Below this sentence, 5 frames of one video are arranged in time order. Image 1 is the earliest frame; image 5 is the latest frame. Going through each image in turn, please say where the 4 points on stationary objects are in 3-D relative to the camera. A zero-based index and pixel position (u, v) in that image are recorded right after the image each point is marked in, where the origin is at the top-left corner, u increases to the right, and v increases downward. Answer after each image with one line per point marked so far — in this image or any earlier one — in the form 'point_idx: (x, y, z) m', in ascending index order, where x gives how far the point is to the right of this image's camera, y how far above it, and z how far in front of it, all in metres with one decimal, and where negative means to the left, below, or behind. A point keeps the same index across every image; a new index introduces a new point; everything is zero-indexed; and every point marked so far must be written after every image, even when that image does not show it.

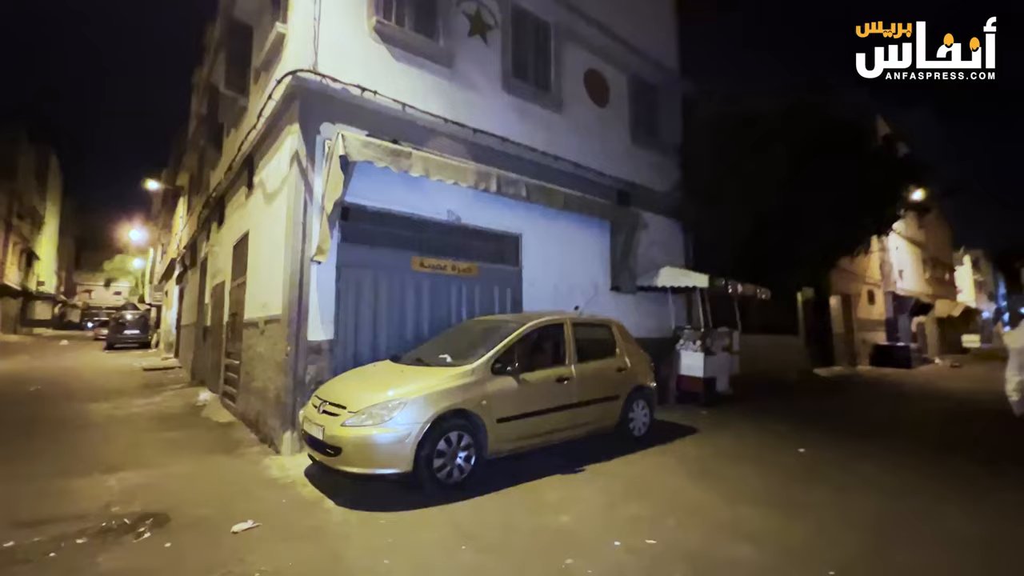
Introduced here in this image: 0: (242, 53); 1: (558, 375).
0: (-5.0, +4.4, +9.5) m
1: (+0.5, -1.0, +5.8) m
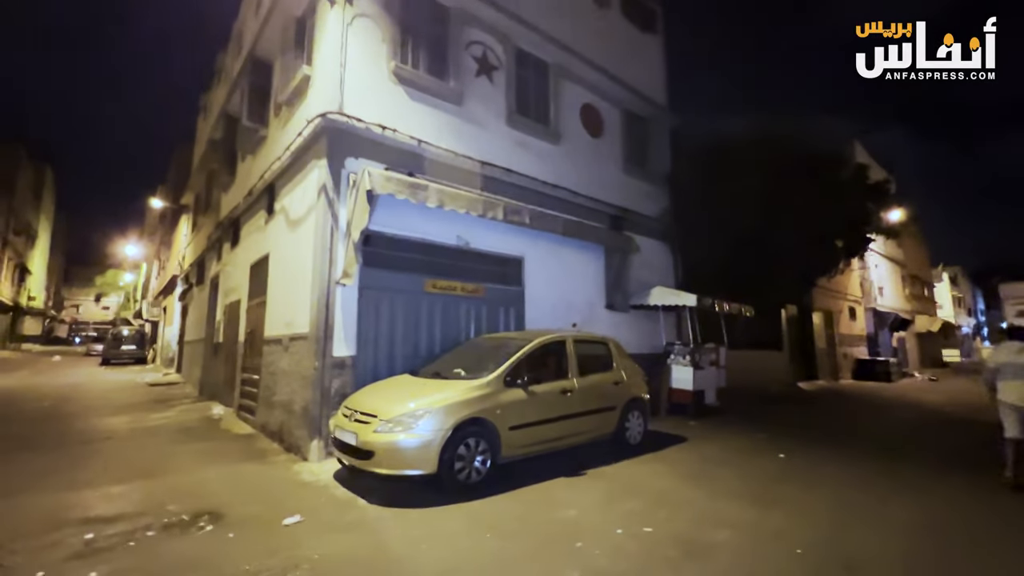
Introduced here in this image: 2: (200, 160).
0: (-5.0, +4.0, +10.2) m
1: (+0.6, -1.3, +6.4) m
2: (-11.0, +4.5, +17.8) m
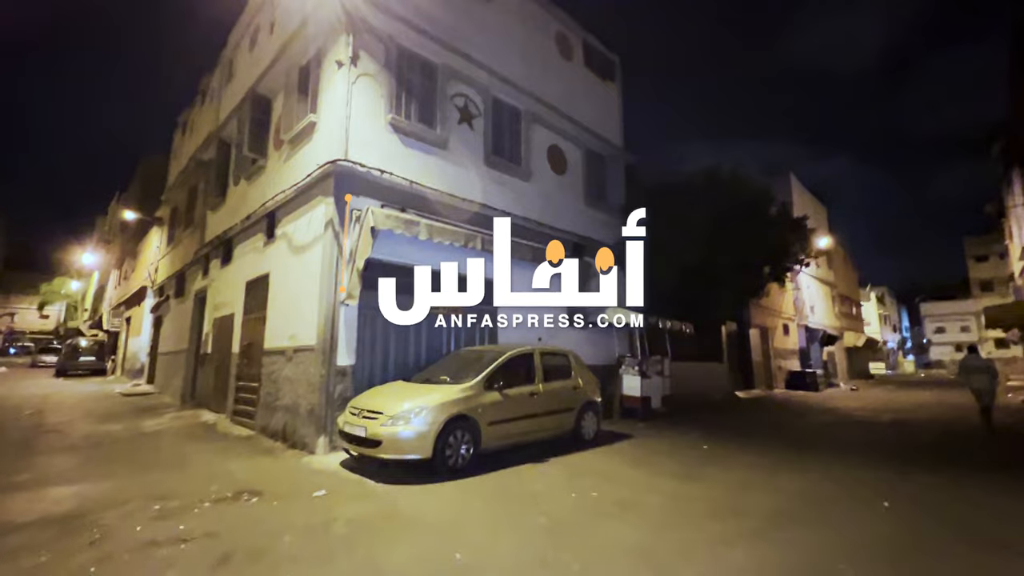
0: (-5.5, +3.7, +11.3) m
1: (+0.3, -1.6, +7.8) m
2: (-12.1, +4.1, +18.5) m
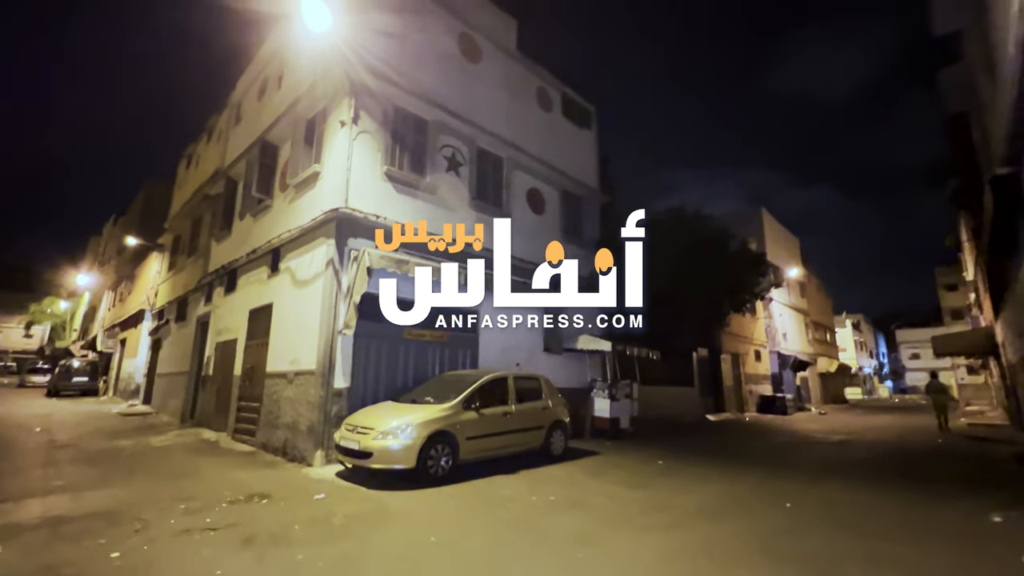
0: (-6.0, +3.0, +12.5) m
1: (-0.1, -2.2, +8.9) m
2: (-12.7, +3.2, +19.6) m
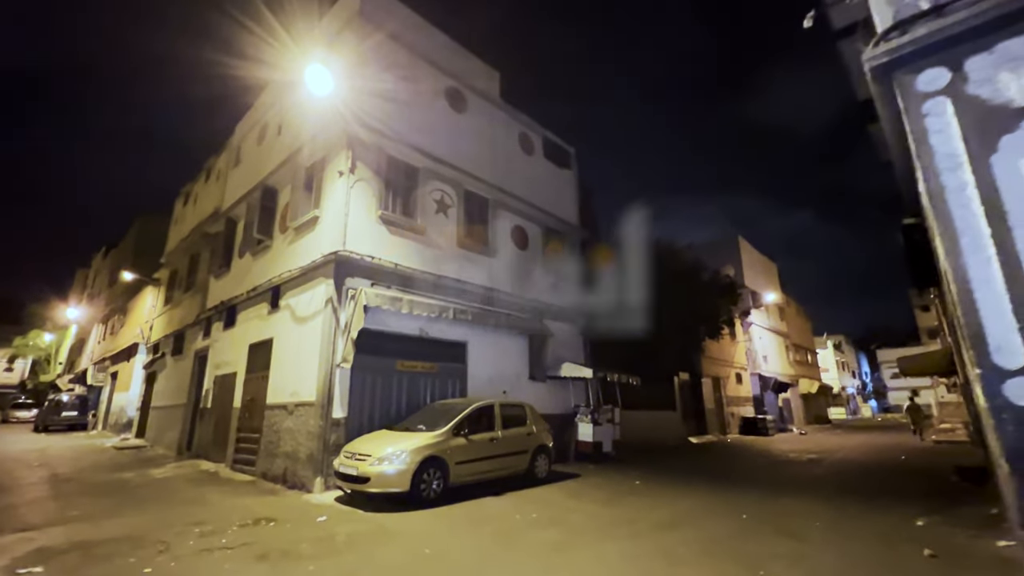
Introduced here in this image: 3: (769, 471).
0: (-6.4, +2.1, +13.3) m
1: (-0.4, -2.8, +9.7) m
2: (-13.3, +1.8, +20.3) m
3: (+6.7, -4.8, +13.3) m
